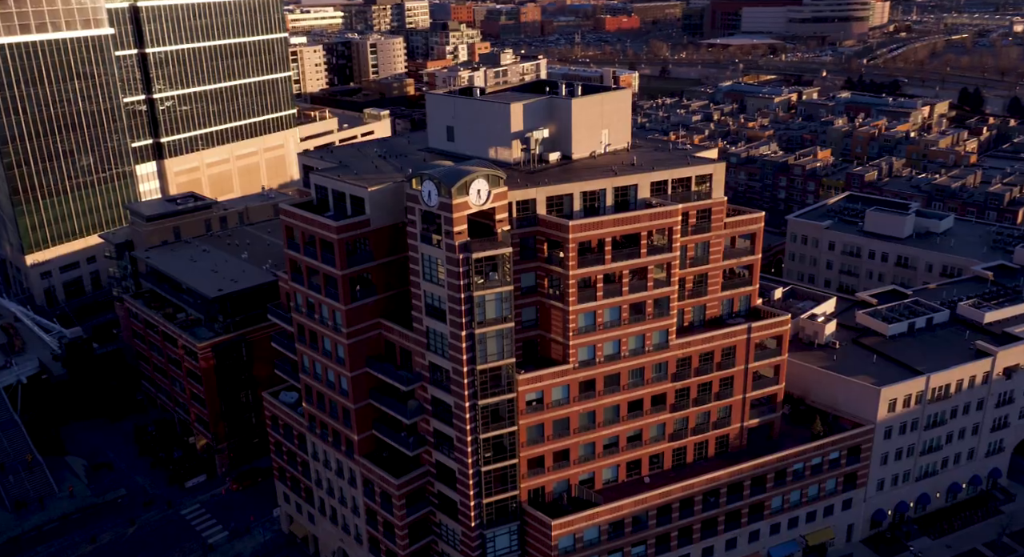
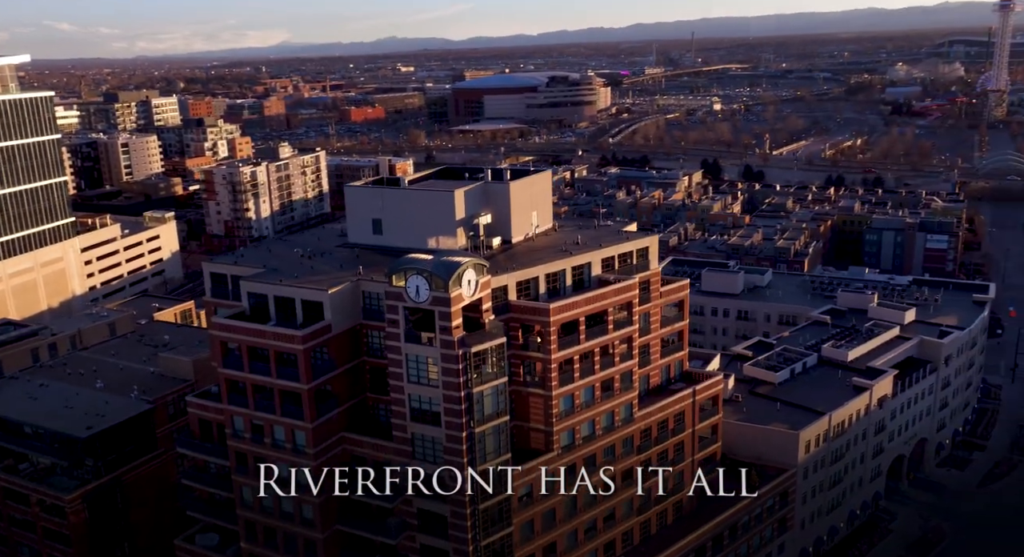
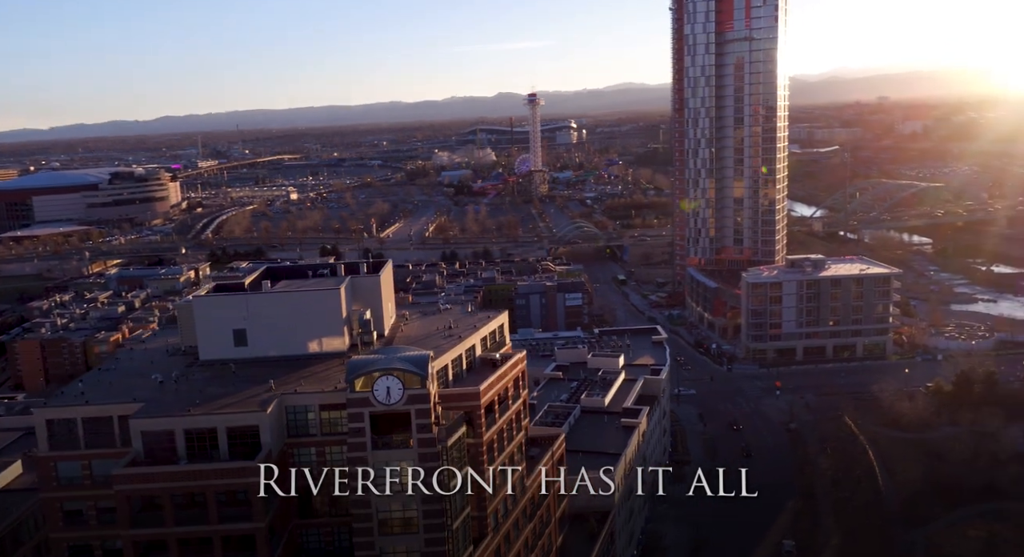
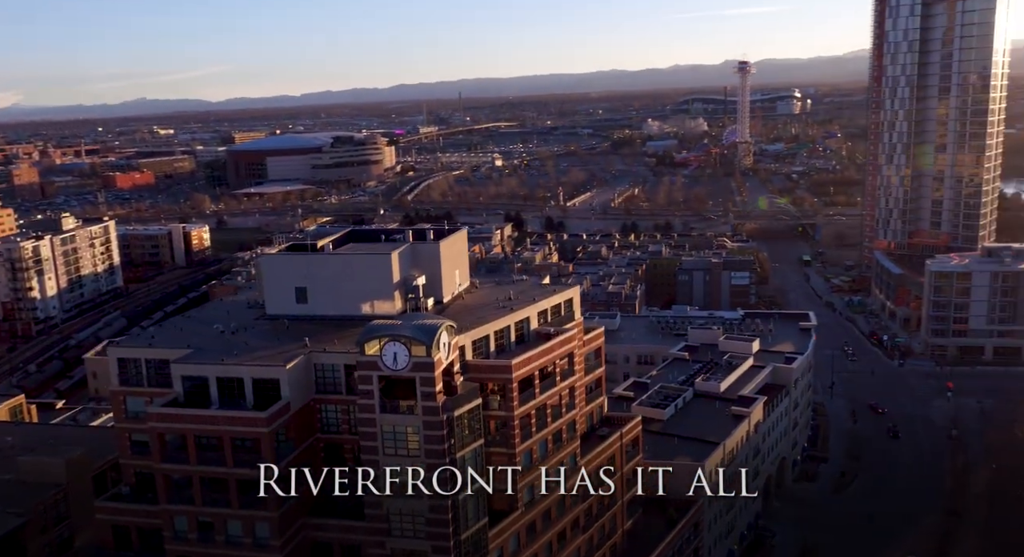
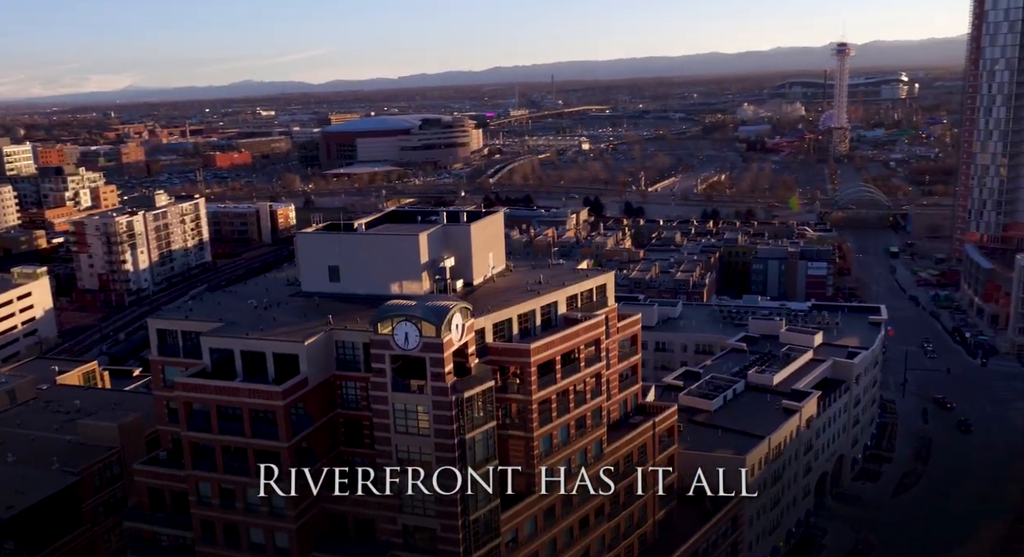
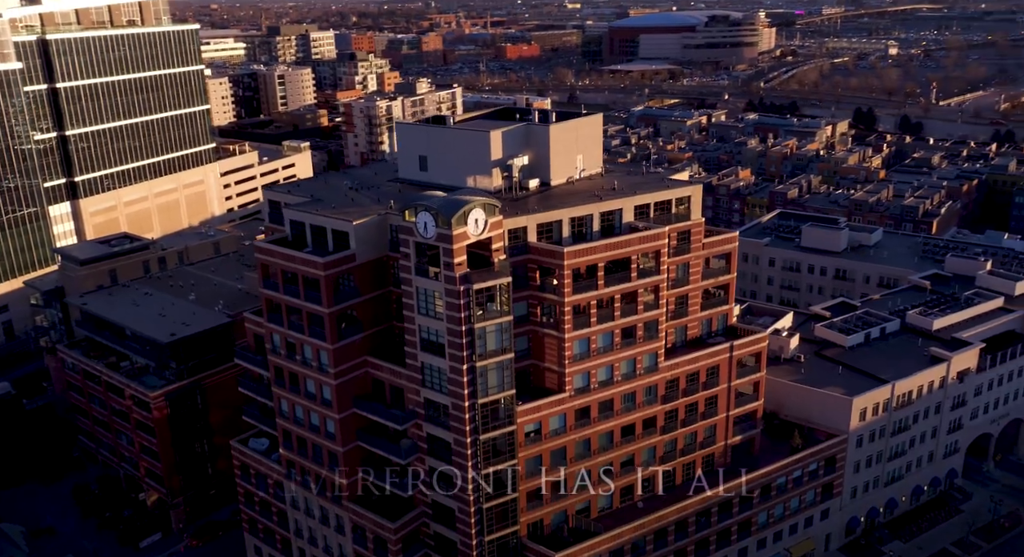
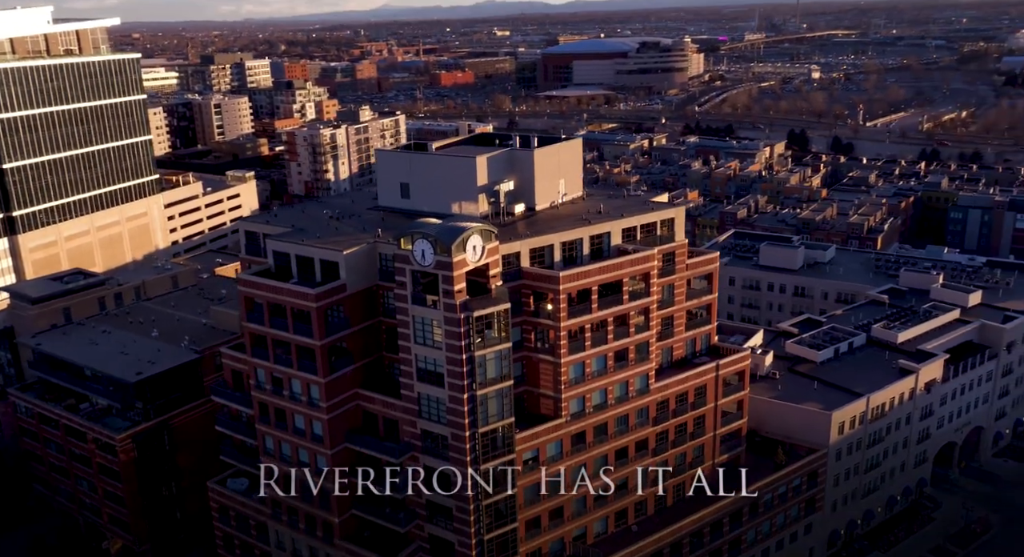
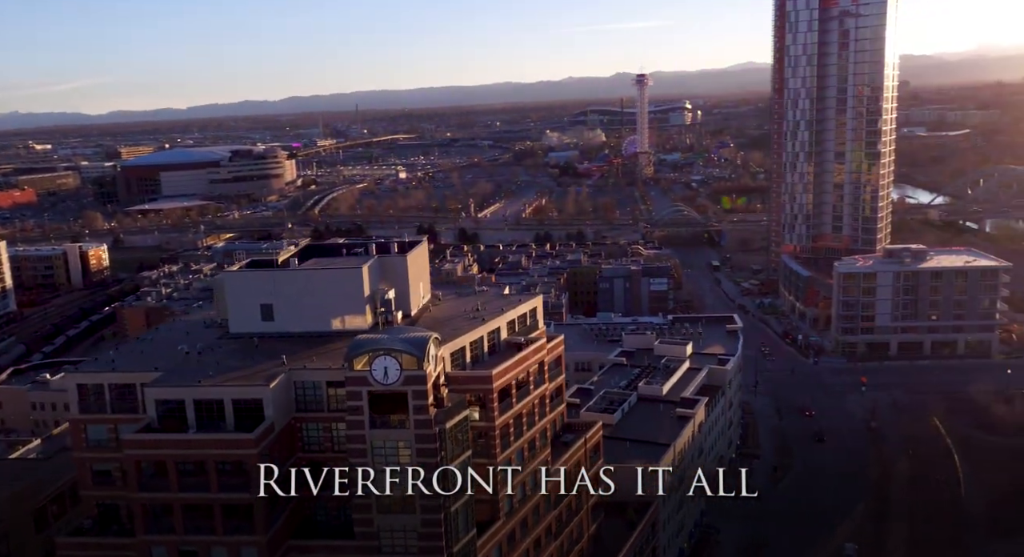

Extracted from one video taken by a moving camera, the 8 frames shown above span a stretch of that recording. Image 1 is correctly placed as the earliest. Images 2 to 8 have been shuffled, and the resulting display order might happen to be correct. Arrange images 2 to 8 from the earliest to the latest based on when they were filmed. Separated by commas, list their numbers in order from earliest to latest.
6, 7, 2, 5, 4, 8, 3
